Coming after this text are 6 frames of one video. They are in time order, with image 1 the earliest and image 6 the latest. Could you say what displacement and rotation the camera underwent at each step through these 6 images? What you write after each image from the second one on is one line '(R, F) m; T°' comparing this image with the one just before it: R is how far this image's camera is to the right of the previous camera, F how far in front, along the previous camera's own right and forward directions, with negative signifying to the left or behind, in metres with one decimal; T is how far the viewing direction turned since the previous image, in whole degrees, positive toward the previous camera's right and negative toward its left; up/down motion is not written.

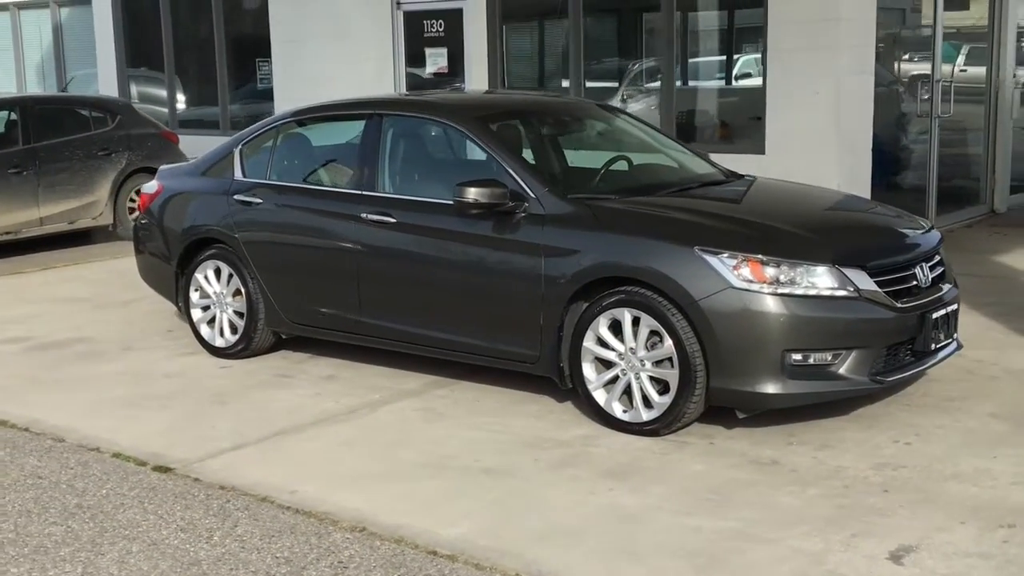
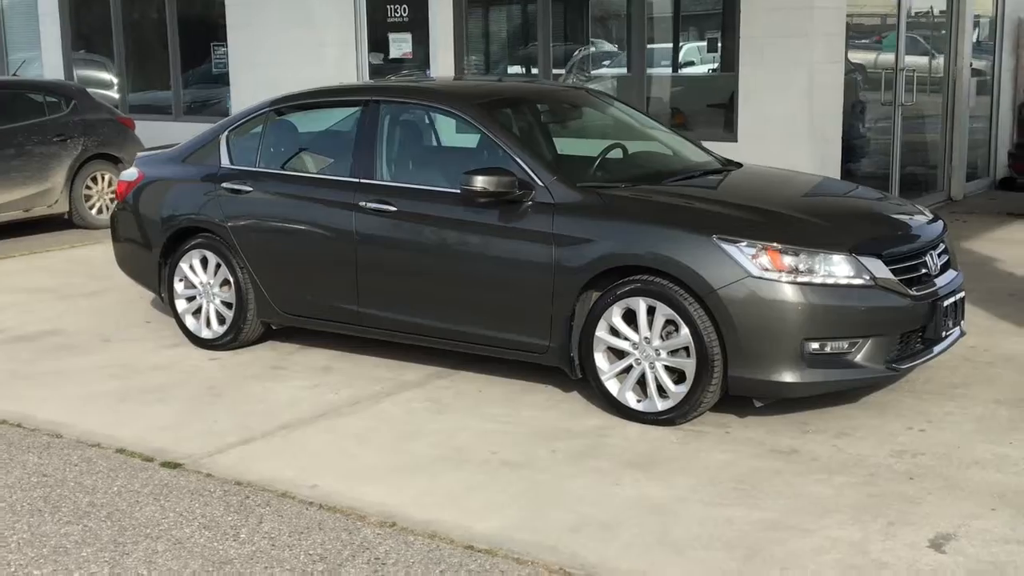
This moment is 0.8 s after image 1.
(-0.3, +0.1) m; +3°
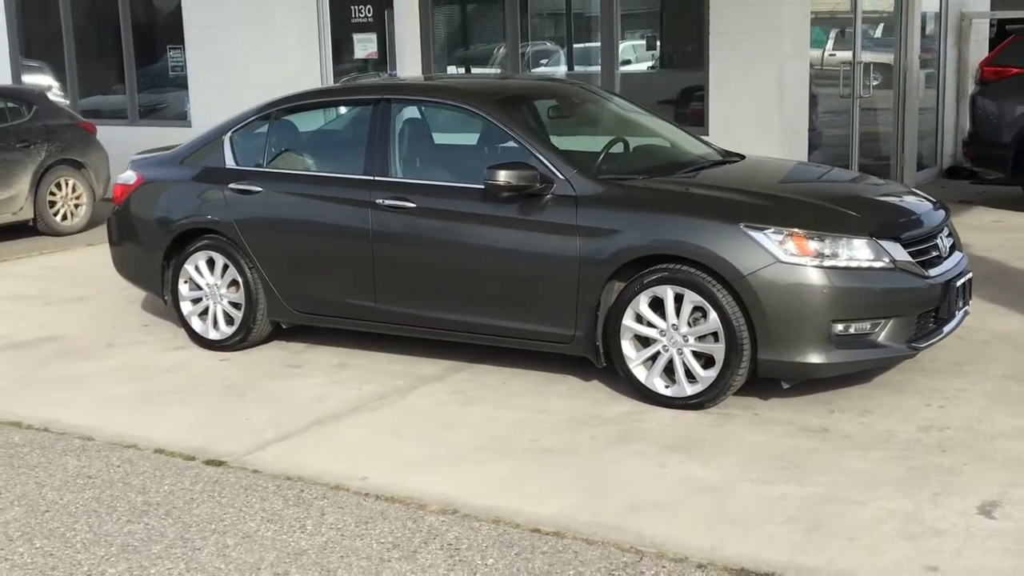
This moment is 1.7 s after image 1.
(-0.5, -0.1) m; +4°
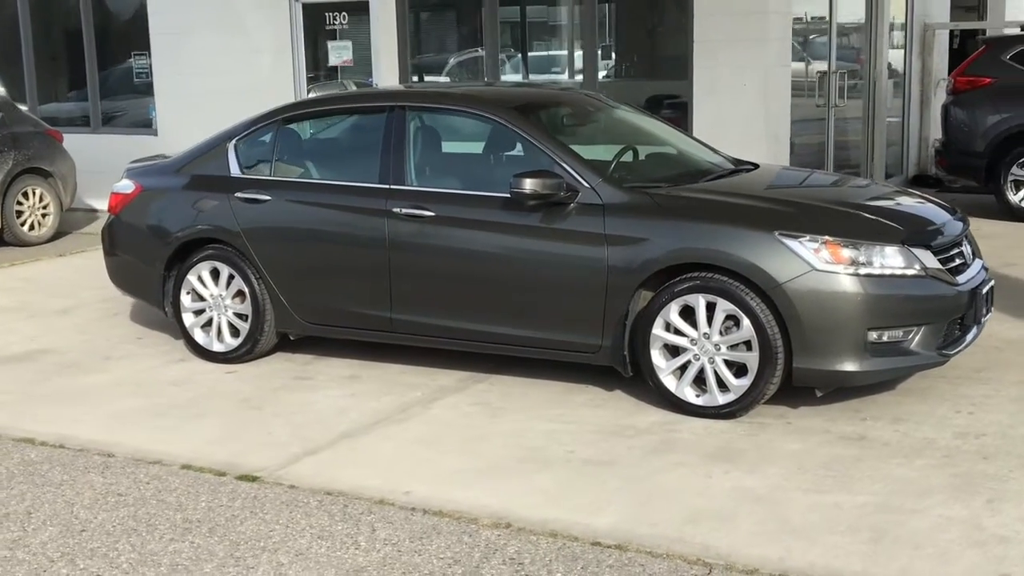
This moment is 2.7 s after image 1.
(-0.4, +0.1) m; +3°
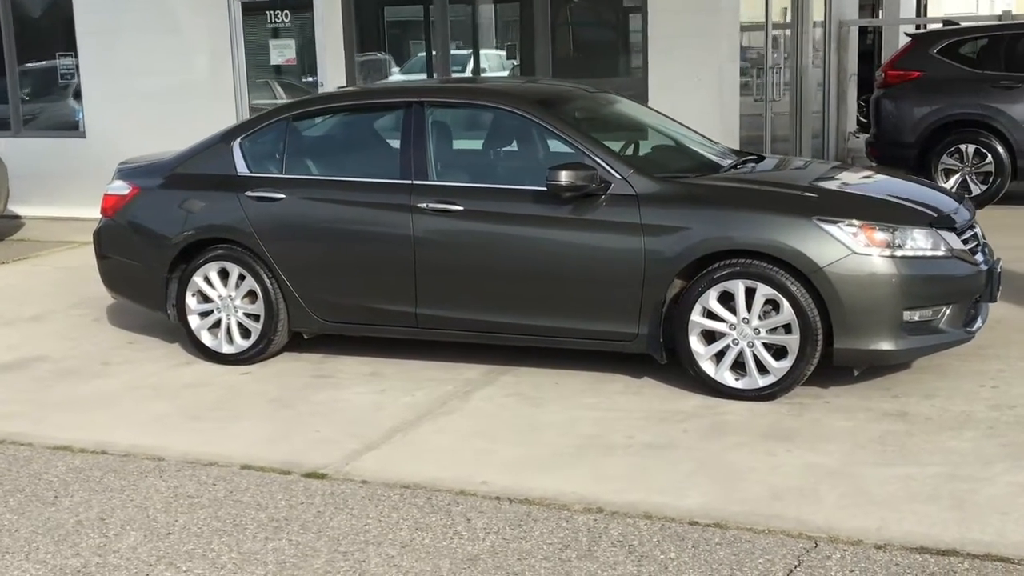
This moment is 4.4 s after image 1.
(-0.7, 0.0) m; +6°
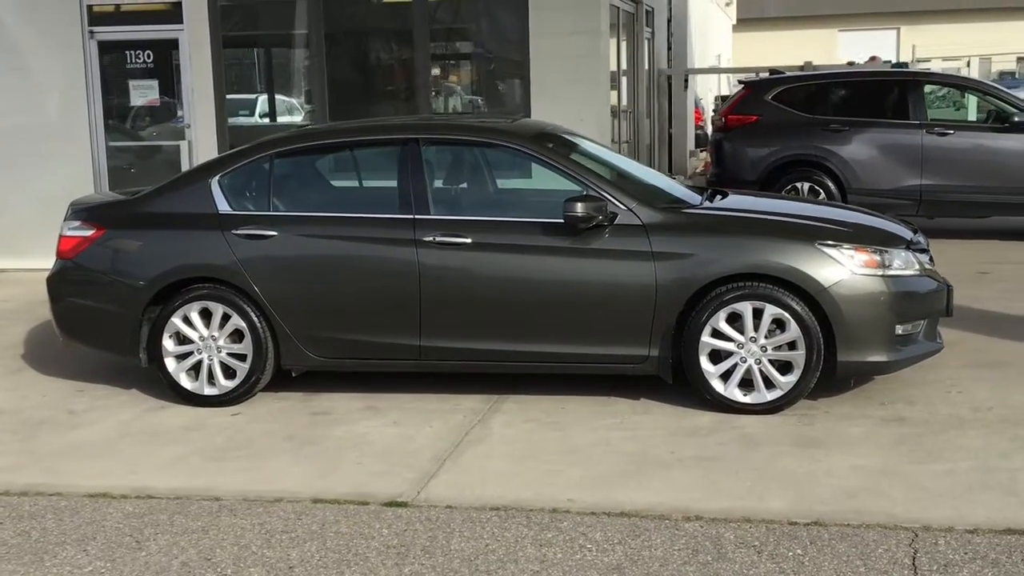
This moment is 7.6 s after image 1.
(-1.3, 0.0) m; +12°
